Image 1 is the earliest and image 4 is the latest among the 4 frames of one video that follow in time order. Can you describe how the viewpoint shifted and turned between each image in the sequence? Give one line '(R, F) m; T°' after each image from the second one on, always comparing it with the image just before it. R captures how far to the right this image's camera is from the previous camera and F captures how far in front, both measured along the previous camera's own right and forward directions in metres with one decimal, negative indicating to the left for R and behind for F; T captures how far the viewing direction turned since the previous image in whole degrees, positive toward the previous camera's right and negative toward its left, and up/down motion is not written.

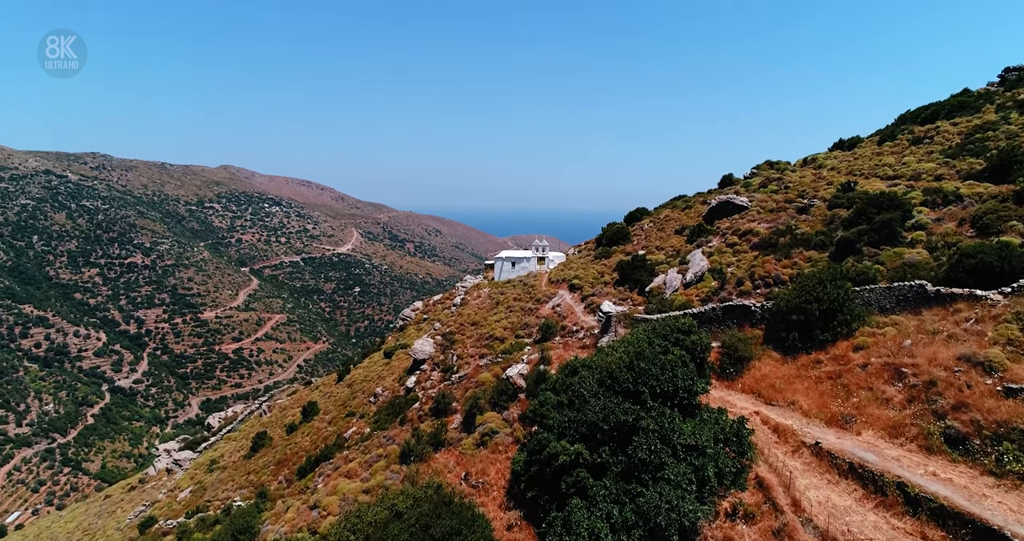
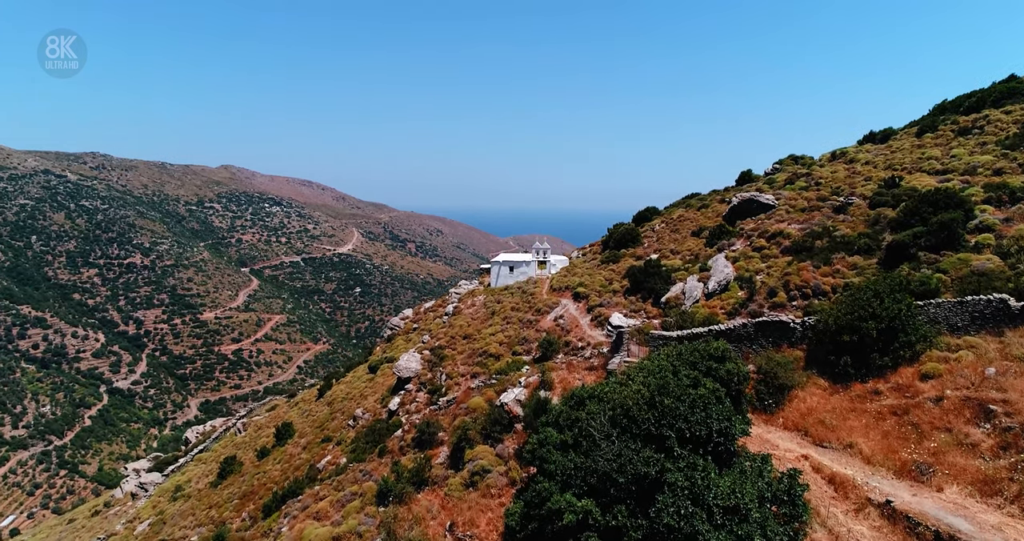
(+0.2, +4.1) m; 0°
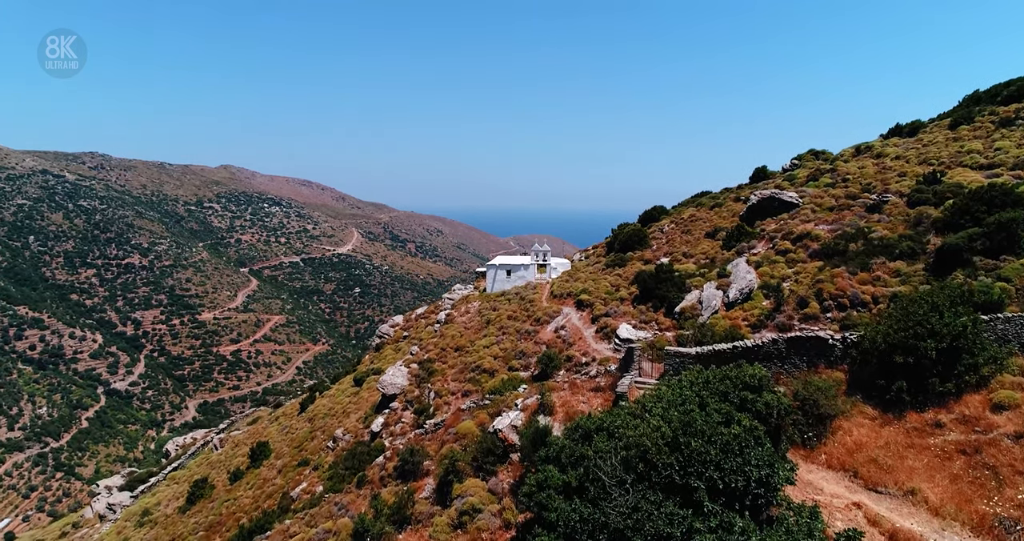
(+0.2, +3.0) m; 0°
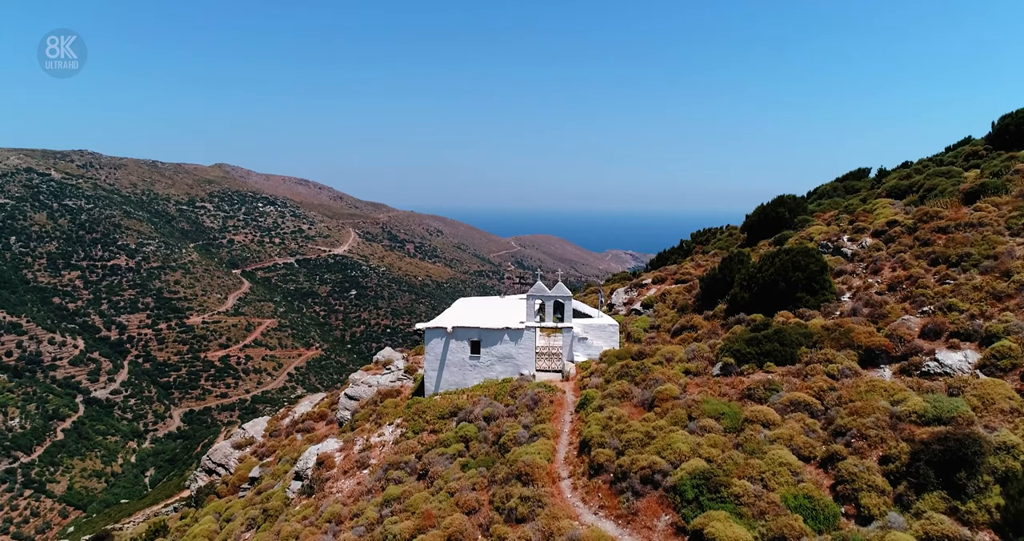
(+0.7, +21.8) m; 0°
